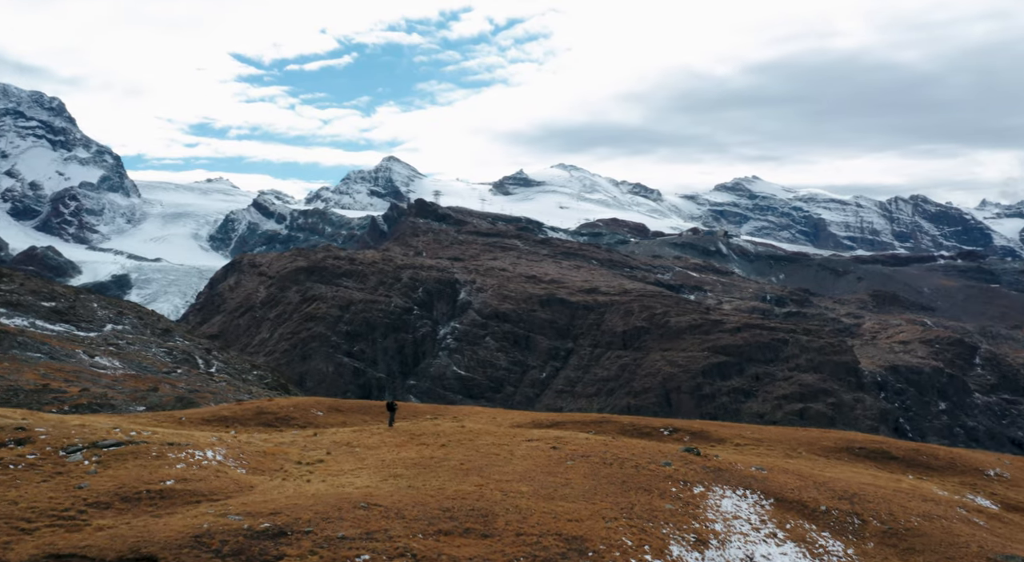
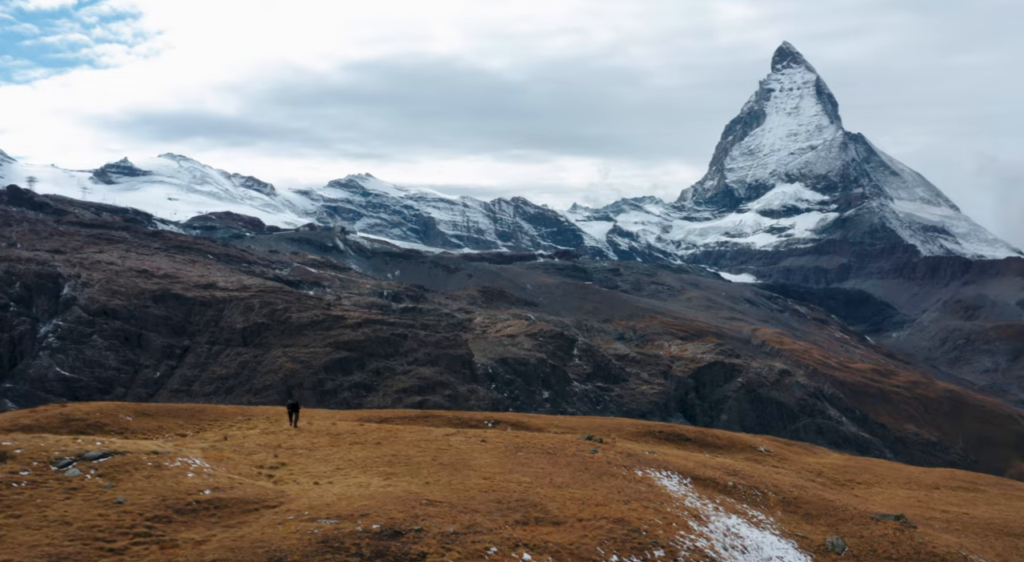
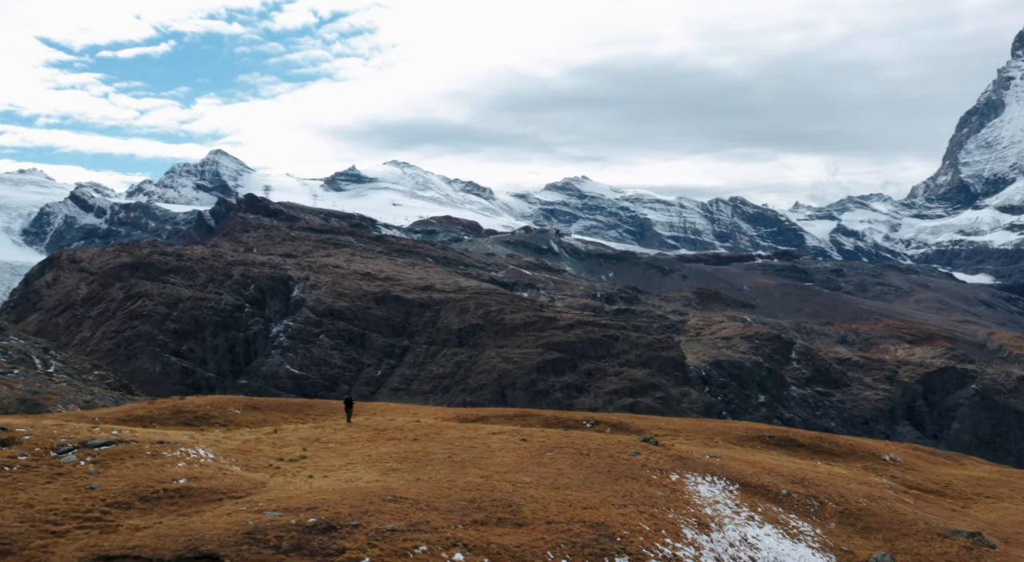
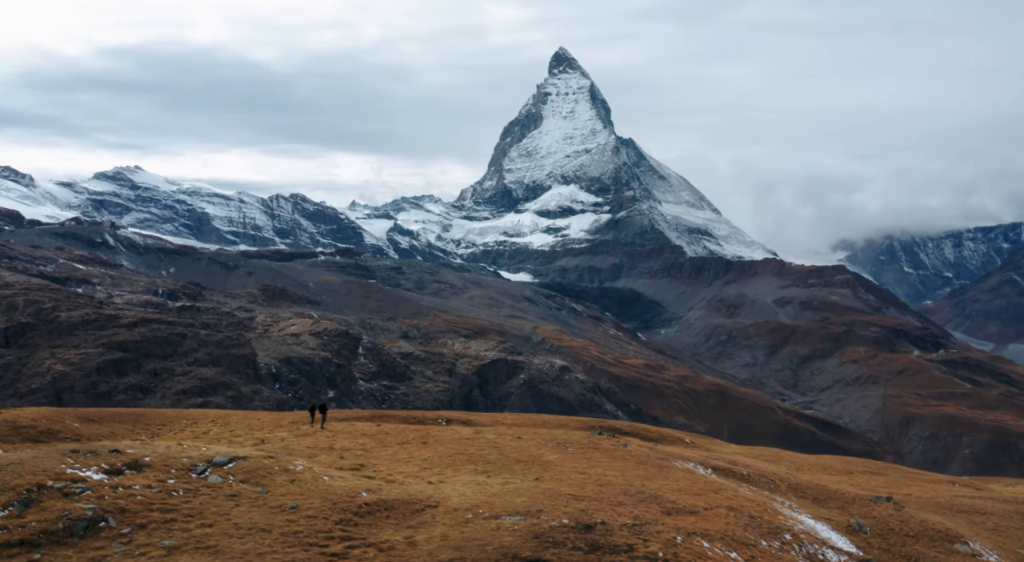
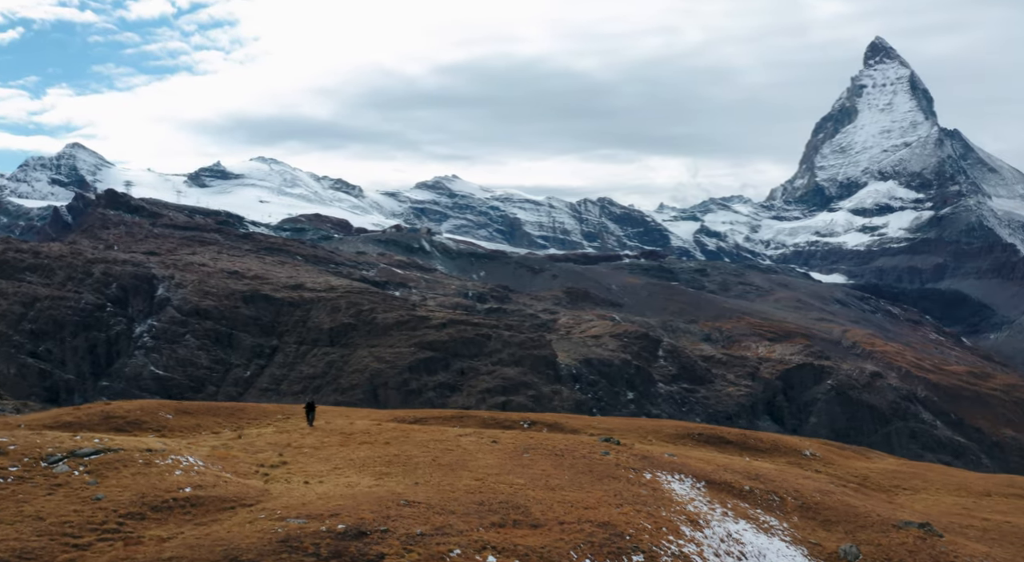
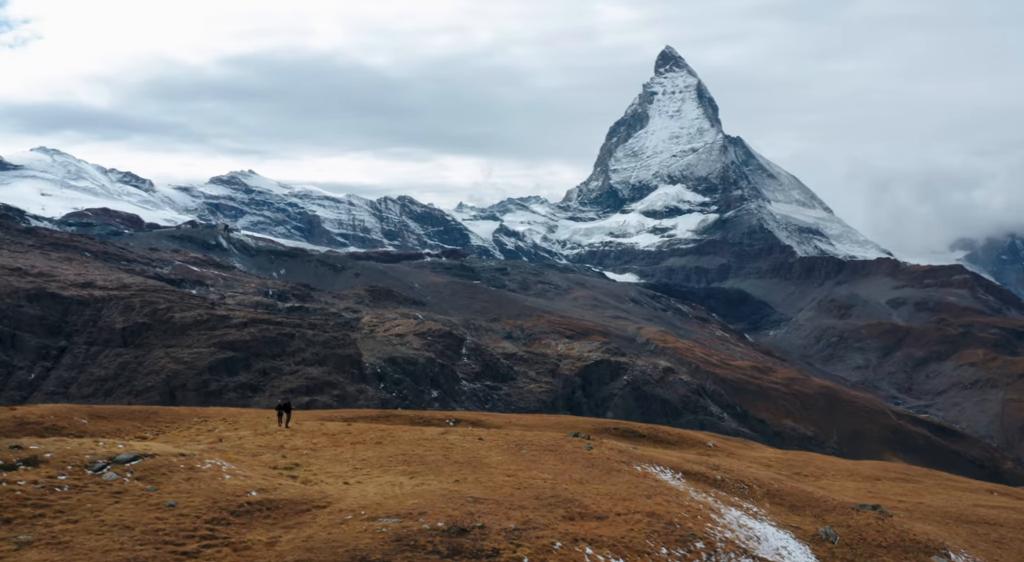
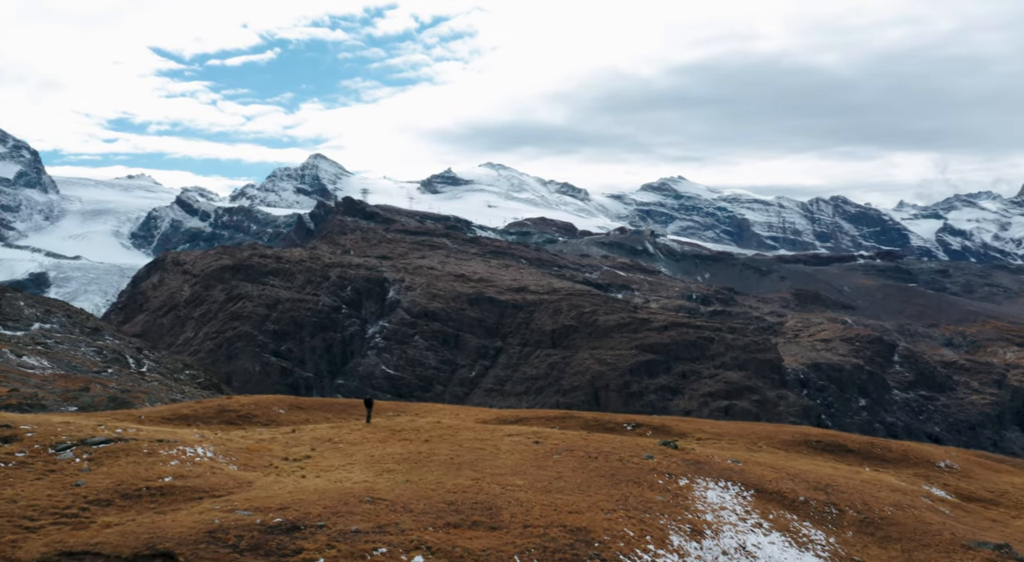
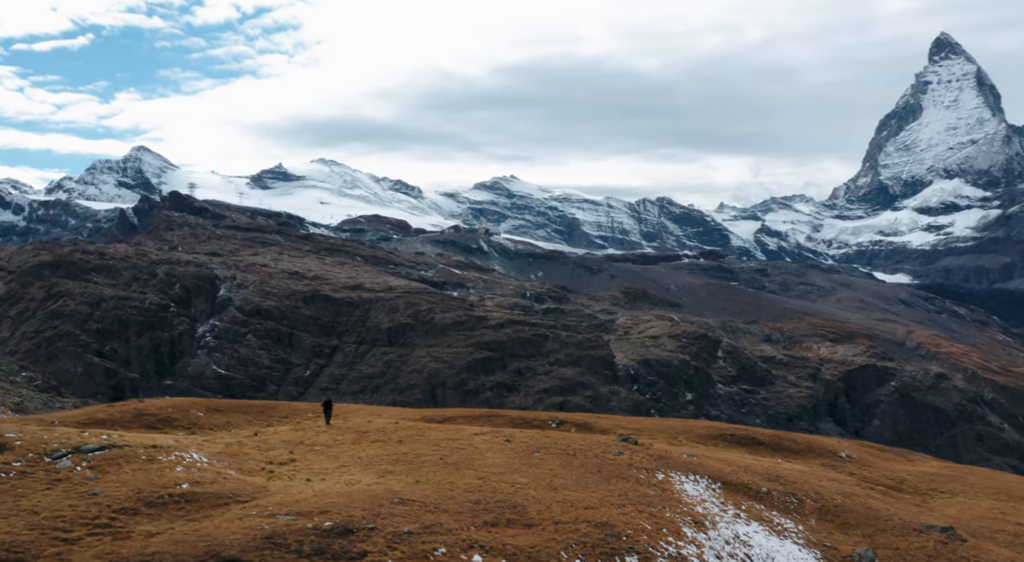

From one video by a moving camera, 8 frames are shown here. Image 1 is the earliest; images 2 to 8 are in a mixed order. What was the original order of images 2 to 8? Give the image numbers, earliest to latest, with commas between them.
7, 3, 8, 5, 2, 6, 4
